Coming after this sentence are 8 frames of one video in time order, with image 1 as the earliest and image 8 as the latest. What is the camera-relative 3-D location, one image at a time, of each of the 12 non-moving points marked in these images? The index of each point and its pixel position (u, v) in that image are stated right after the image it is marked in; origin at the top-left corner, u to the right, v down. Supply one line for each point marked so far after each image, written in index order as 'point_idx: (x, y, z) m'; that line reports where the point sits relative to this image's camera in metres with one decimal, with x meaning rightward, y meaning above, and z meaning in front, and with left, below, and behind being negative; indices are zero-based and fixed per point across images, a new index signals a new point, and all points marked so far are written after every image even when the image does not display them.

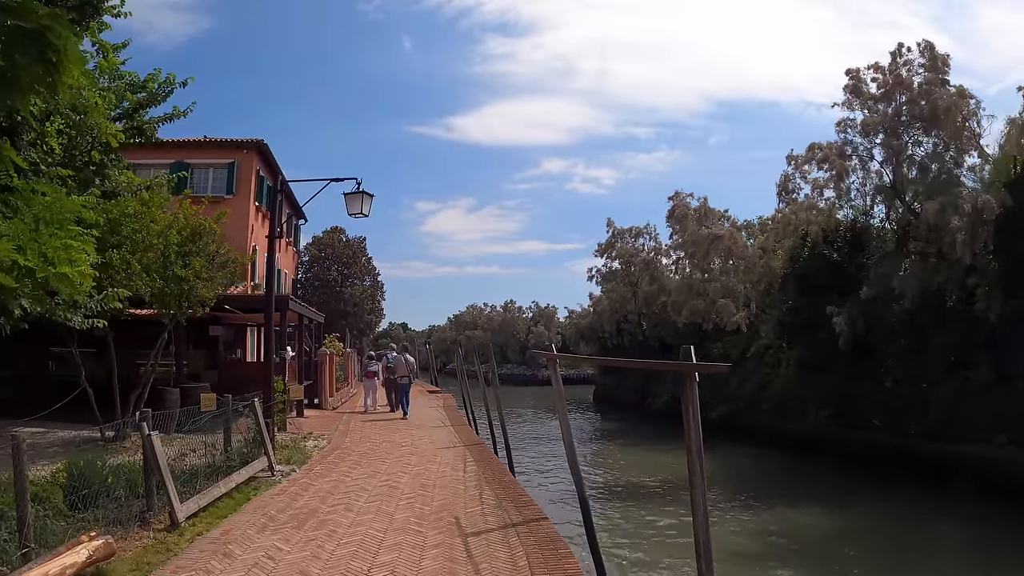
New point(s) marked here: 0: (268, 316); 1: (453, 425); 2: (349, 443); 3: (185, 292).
0: (-3.9, -0.5, +11.4) m
1: (-1.4, -3.3, +17.5) m
2: (-3.1, -2.9, +13.7) m
3: (-5.4, -0.2, +12.3) m
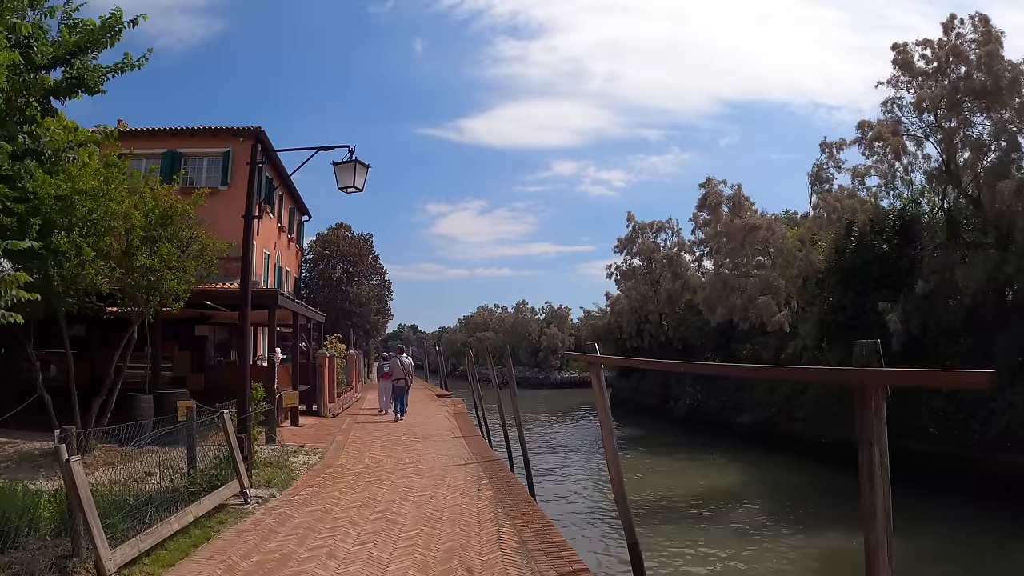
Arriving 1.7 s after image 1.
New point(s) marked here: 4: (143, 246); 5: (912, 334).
0: (-3.6, -0.3, +9.6) m
1: (-1.0, -3.2, +15.6) m
2: (-2.7, -2.8, +11.9) m
3: (-5.1, 0.0, +10.5) m
4: (-5.4, +0.6, +10.7) m
5: (+10.3, -1.2, +18.5) m
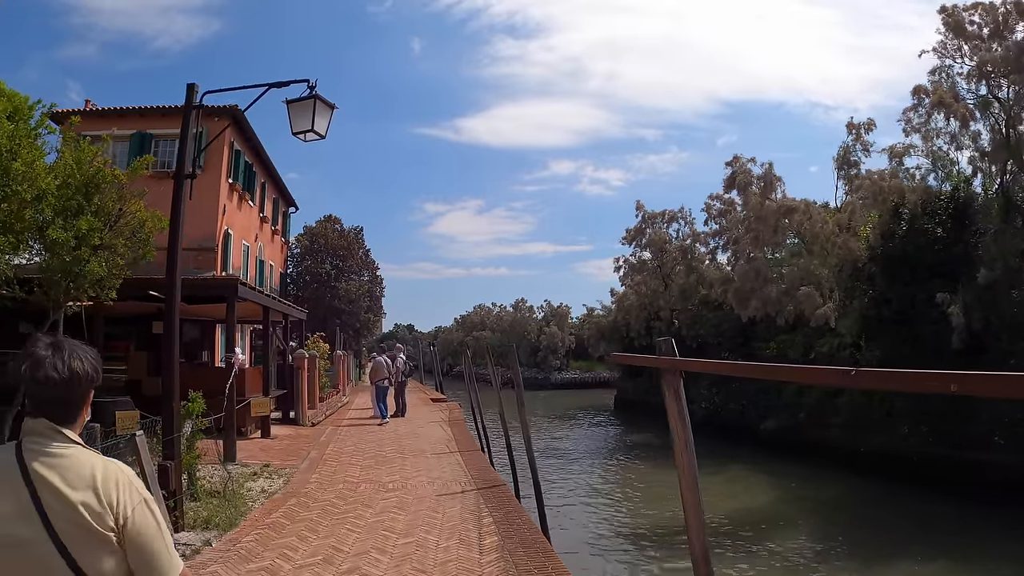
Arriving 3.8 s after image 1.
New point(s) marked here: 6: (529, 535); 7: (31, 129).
0: (-3.5, -0.1, +7.4) m
1: (-0.9, -3.0, +13.3) m
2: (-2.6, -2.6, +9.6) m
3: (-4.9, +0.2, +8.3) m
4: (-5.2, +0.8, +8.4) m
5: (+10.4, -0.9, +16.3) m
6: (+0.2, -2.5, +7.3) m
7: (-6.0, +2.0, +9.1) m
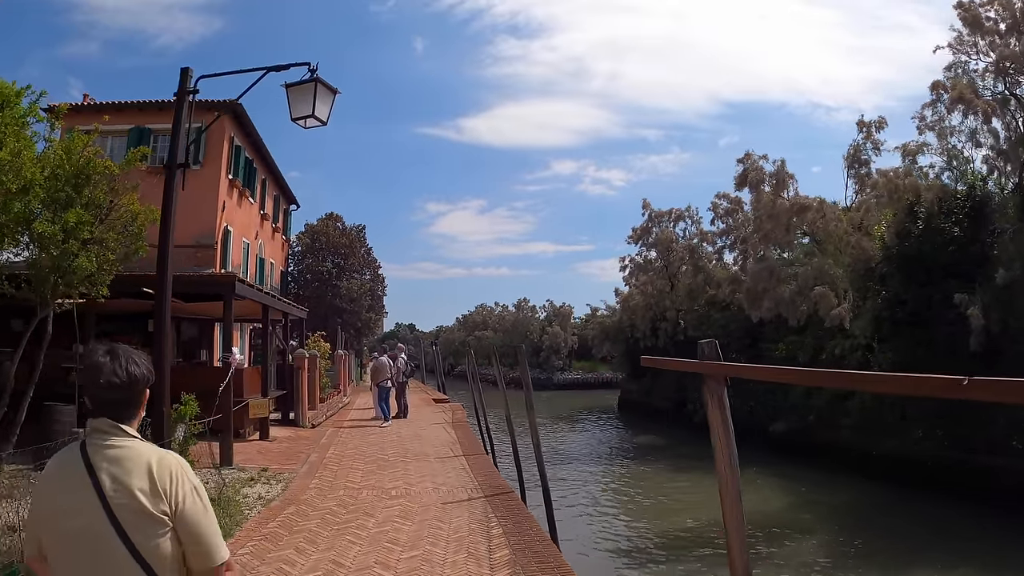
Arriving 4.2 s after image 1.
0: (-3.3, -0.1, +6.9) m
1: (-0.8, -2.9, +12.9) m
2: (-2.5, -2.6, +9.2) m
3: (-4.8, +0.2, +7.9) m
4: (-5.1, +0.9, +8.0) m
5: (+10.5, -1.0, +15.8) m
6: (+0.3, -2.5, +6.9) m
7: (-5.9, +2.1, +8.6) m
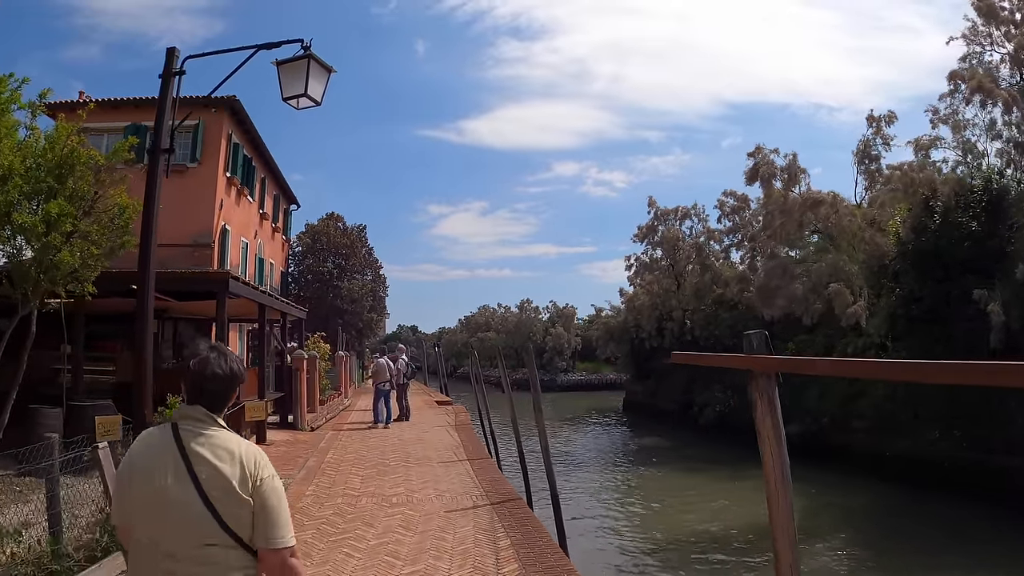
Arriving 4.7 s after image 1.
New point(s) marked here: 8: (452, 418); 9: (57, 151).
0: (-3.3, 0.0, +6.5) m
1: (-0.7, -2.9, +12.4) m
2: (-2.4, -2.5, +8.8) m
3: (-4.8, +0.3, +7.4) m
4: (-5.1, +0.9, +7.5) m
5: (+10.6, -0.9, +15.3) m
6: (+0.4, -2.4, +6.4) m
7: (-5.8, +2.1, +8.2) m
8: (-1.6, -3.6, +19.9) m
9: (-4.8, +1.4, +7.6) m
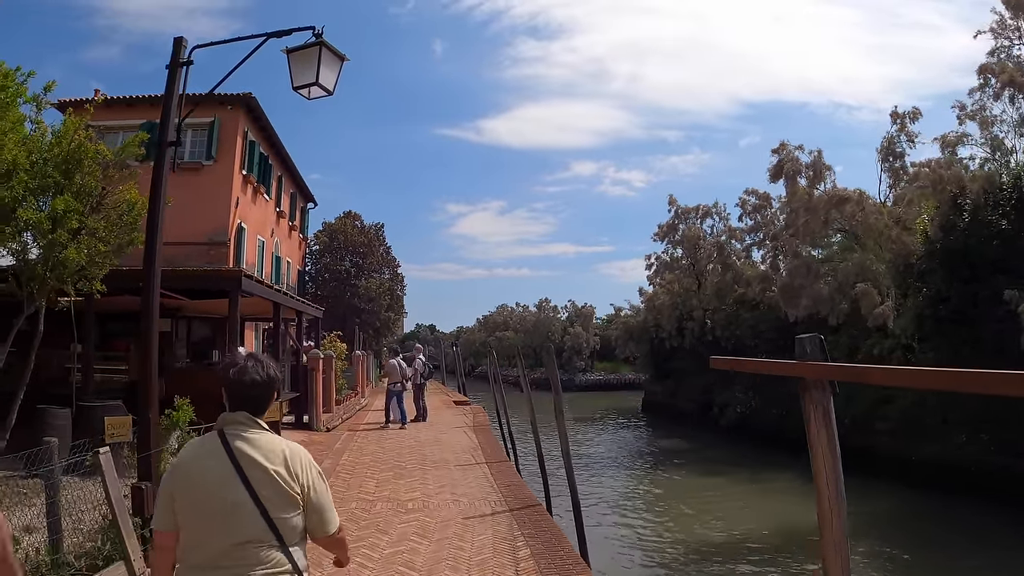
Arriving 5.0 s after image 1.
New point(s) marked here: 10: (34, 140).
0: (-3.1, 0.0, +6.3) m
1: (-0.4, -2.9, +12.2) m
2: (-2.2, -2.5, +8.5) m
3: (-4.6, +0.3, +7.2) m
4: (-4.9, +0.9, +7.4) m
5: (+11.0, -0.9, +14.8) m
6: (+0.5, -2.4, +6.1) m
7: (-5.6, +2.1, +8.0) m
8: (-1.1, -3.6, +19.6) m
9: (-4.6, +1.5, +7.4) m
10: (-4.9, +1.5, +7.3) m
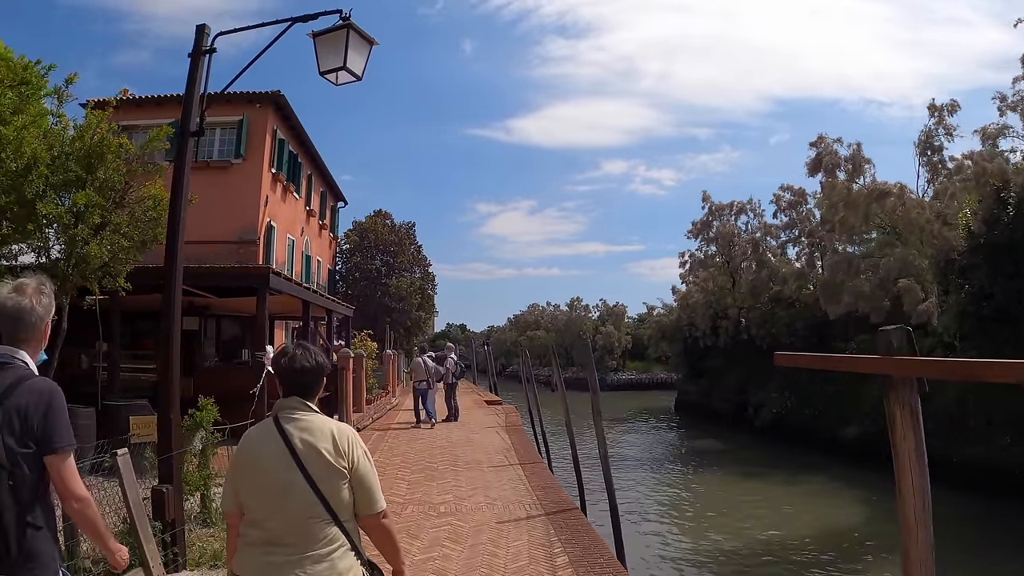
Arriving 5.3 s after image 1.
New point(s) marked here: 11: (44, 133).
0: (-2.9, 0.0, +6.1) m
1: (+0.1, -2.8, +11.9) m
2: (-1.9, -2.5, +8.3) m
3: (-4.3, +0.3, +7.1) m
4: (-4.6, +1.0, +7.3) m
5: (+11.6, -0.8, +14.0) m
6: (+0.8, -2.4, +5.8) m
7: (-5.3, +2.1, +8.0) m
8: (-0.3, -3.5, +19.4) m
9: (-4.3, +1.5, +7.3) m
10: (-4.6, +1.5, +7.2) m
11: (-4.6, +1.5, +7.2) m
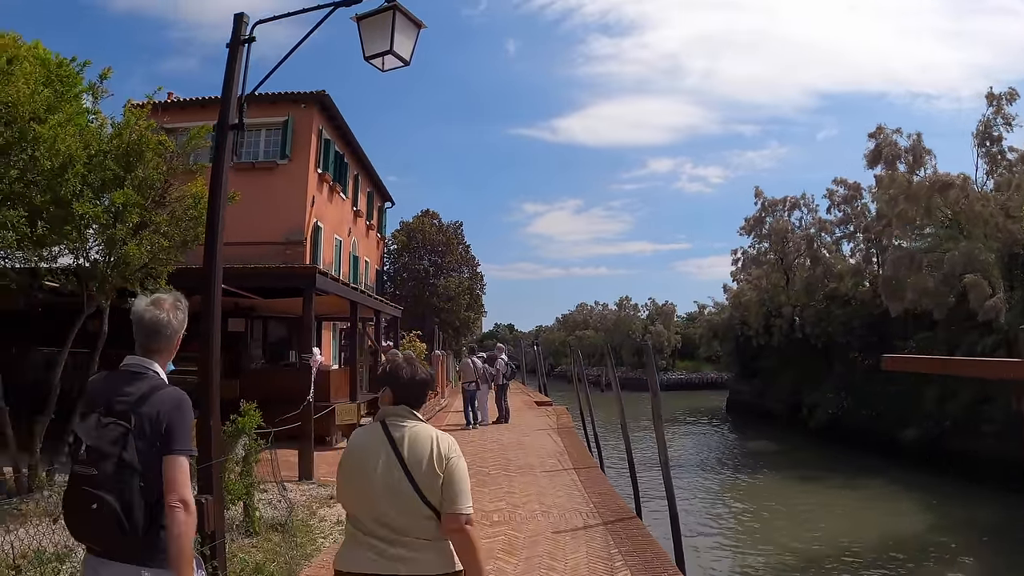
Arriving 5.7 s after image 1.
0: (-2.4, 0.0, +5.8) m
1: (+0.9, -2.8, +11.4) m
2: (-1.3, -2.5, +8.0) m
3: (-3.8, +0.3, +7.0) m
4: (-4.1, +0.9, +7.1) m
5: (+12.5, -0.7, +12.8) m
6: (+1.2, -2.3, +5.3) m
7: (-4.8, +2.1, +7.9) m
8: (+1.0, -3.5, +19.0) m
9: (-3.8, +1.5, +7.1) m
10: (-4.1, +1.5, +7.1) m
11: (-4.1, +1.5, +7.0) m
